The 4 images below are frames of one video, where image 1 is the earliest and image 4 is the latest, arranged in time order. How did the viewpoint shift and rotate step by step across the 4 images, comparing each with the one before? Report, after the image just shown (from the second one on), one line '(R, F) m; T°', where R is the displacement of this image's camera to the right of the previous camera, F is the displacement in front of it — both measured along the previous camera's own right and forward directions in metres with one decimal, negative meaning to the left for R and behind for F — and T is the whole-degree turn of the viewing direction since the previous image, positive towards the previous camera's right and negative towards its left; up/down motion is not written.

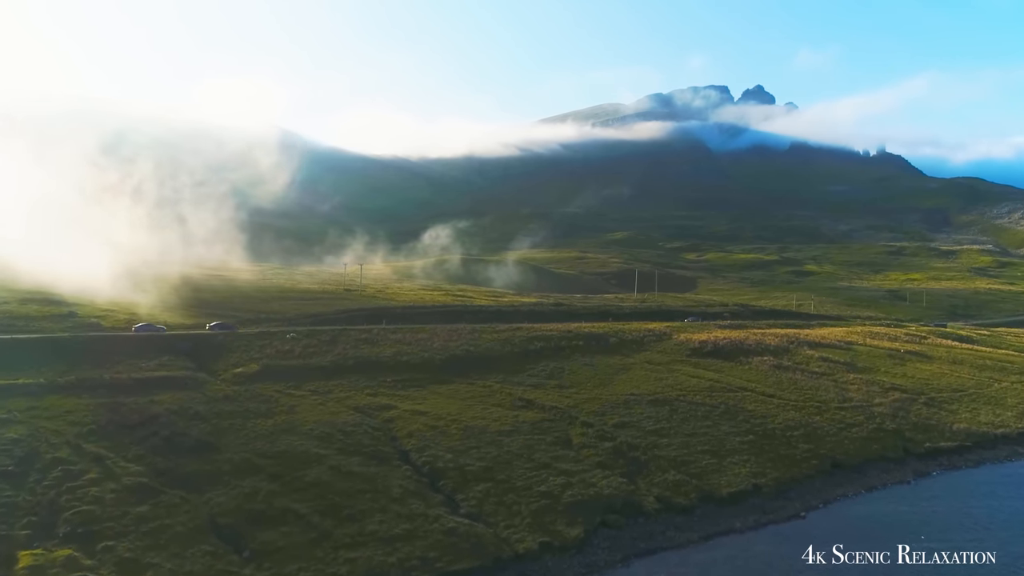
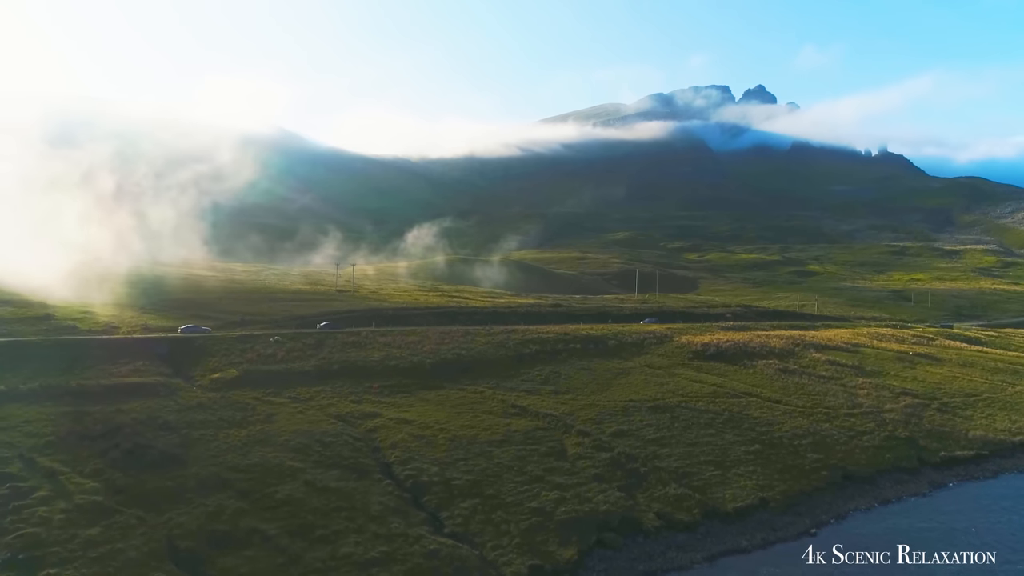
(+0.9, +3.8) m; 0°
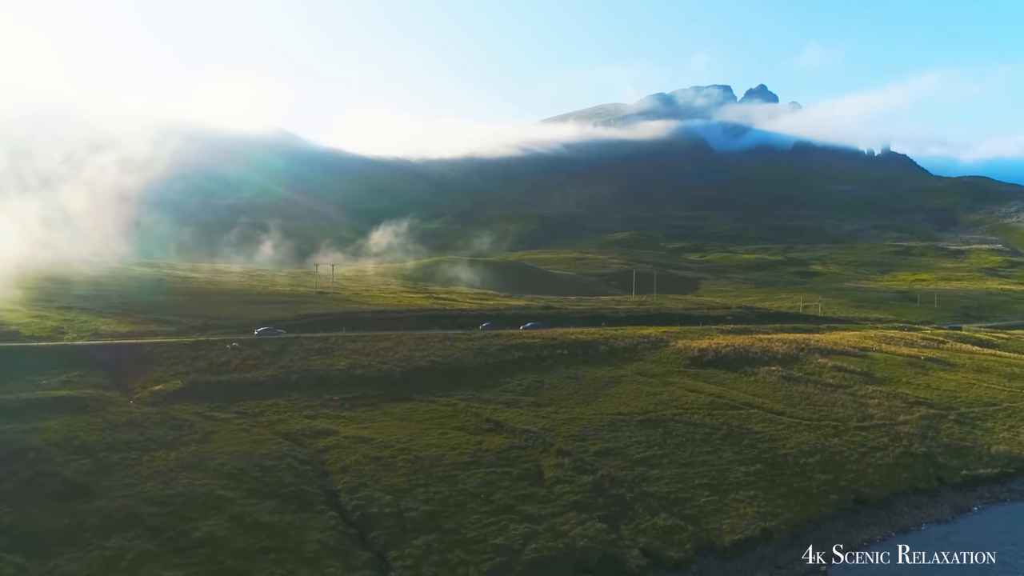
(+2.5, +7.0) m; 0°
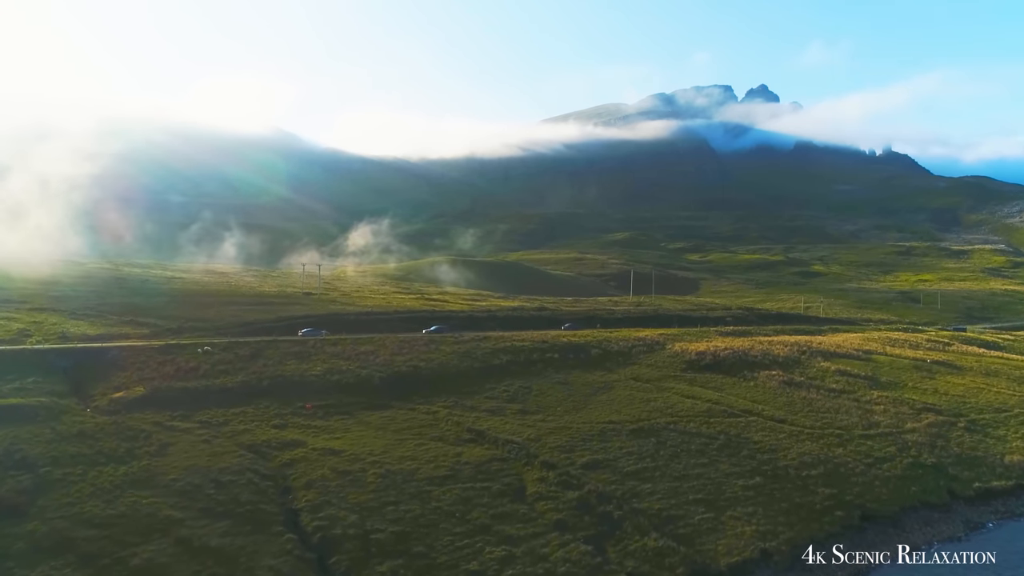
(+1.5, +3.9) m; 0°
